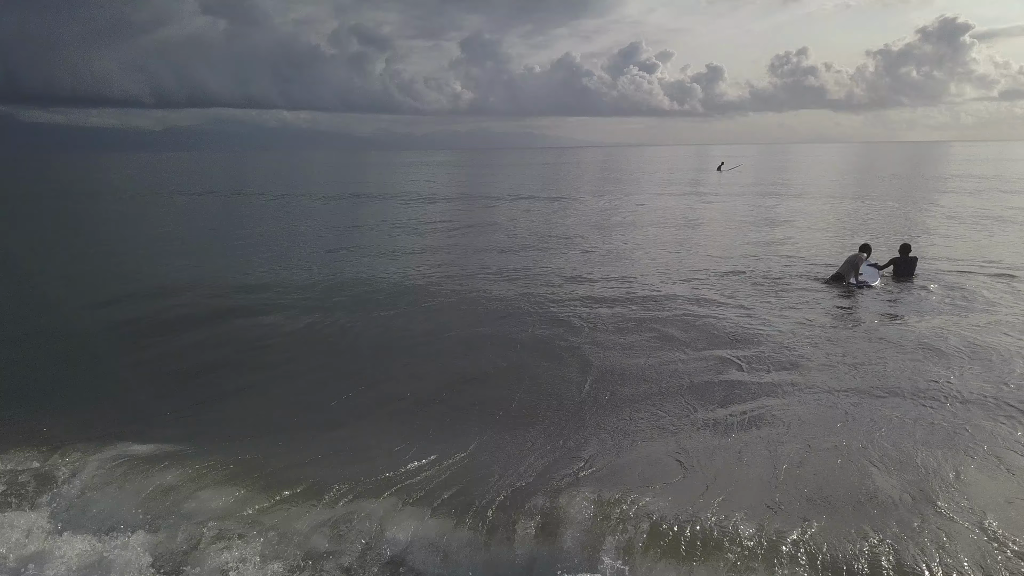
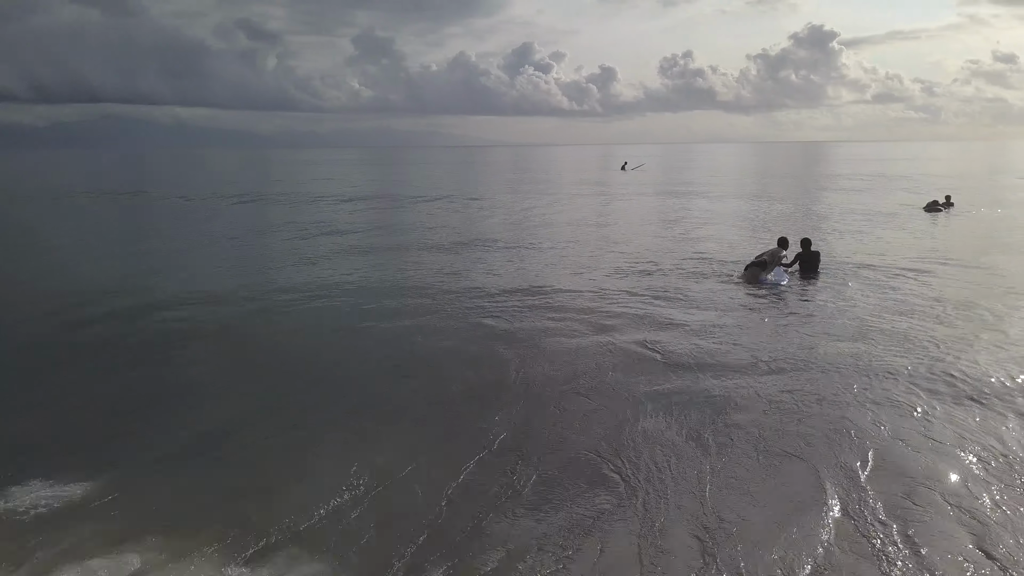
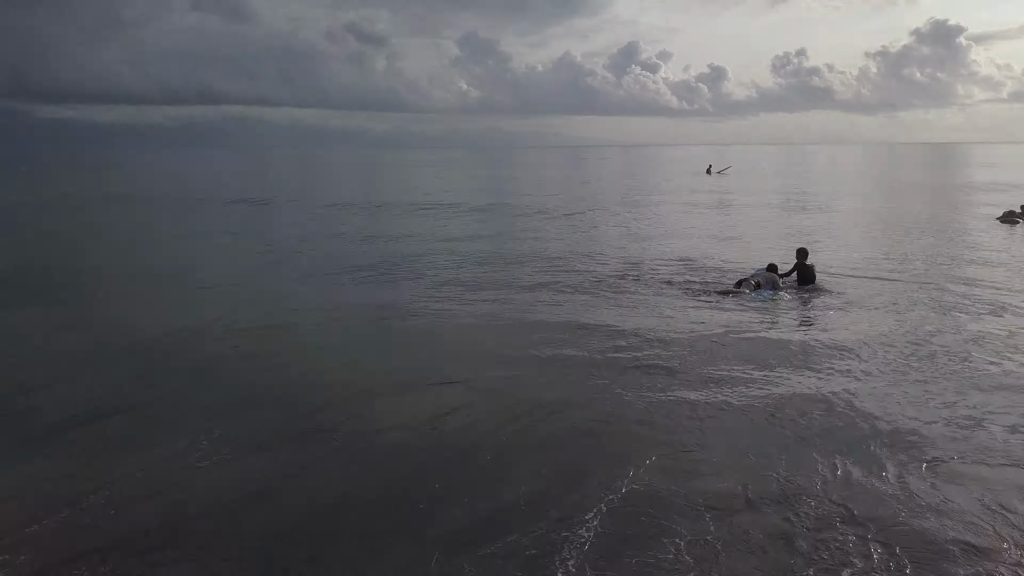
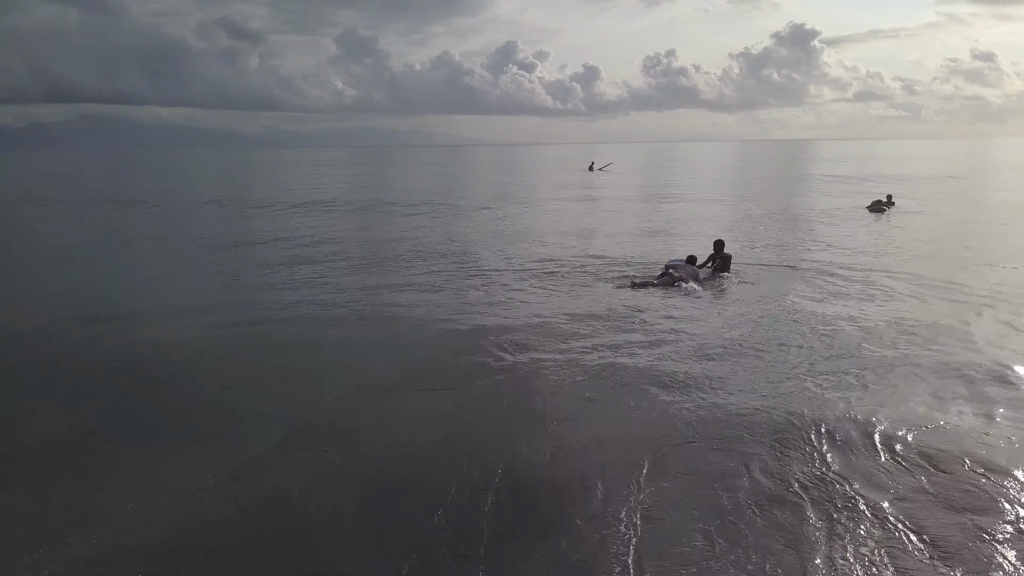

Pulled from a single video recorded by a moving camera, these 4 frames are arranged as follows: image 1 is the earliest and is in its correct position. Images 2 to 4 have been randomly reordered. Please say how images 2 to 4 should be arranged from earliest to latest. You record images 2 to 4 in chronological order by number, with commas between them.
2, 4, 3
